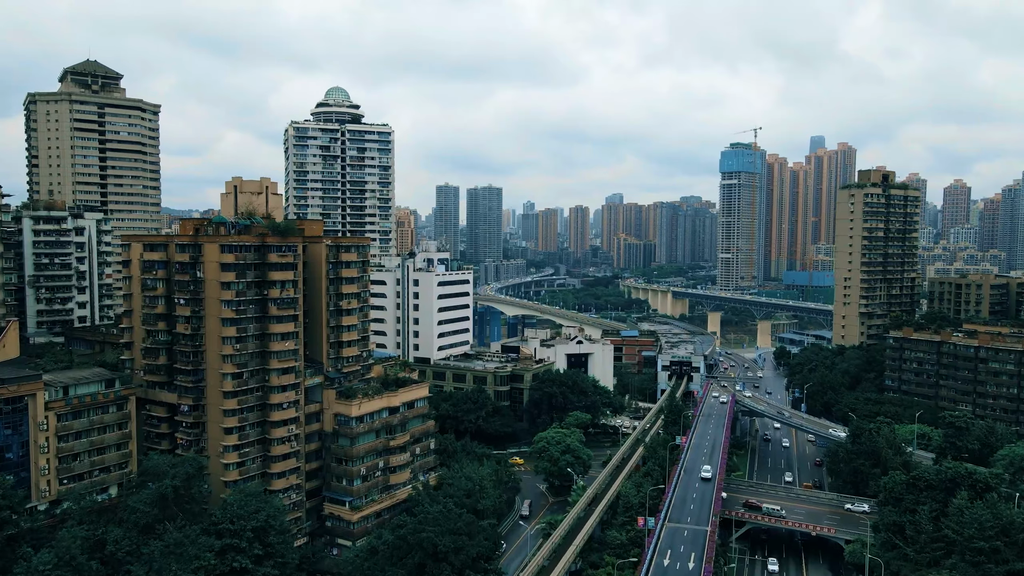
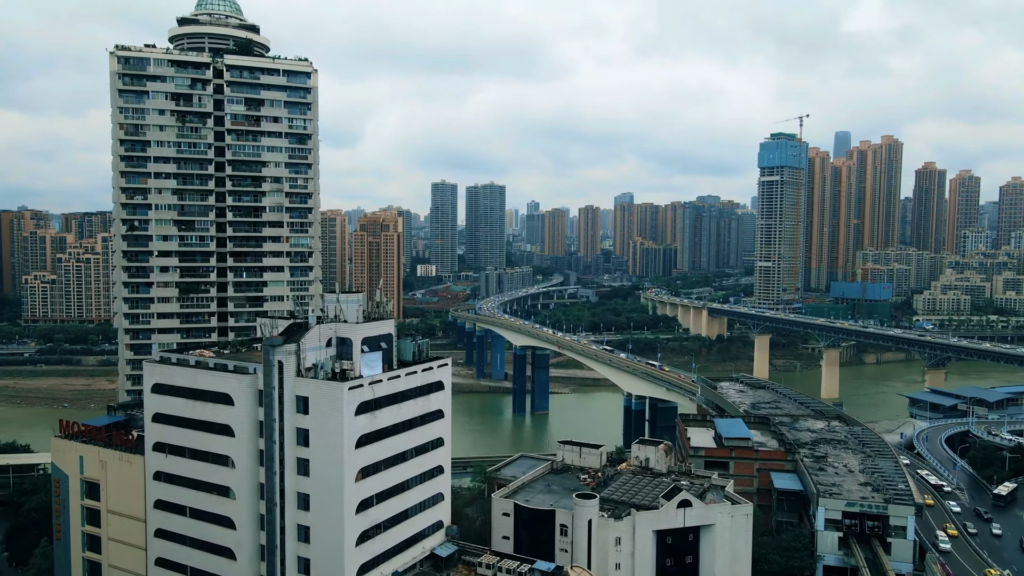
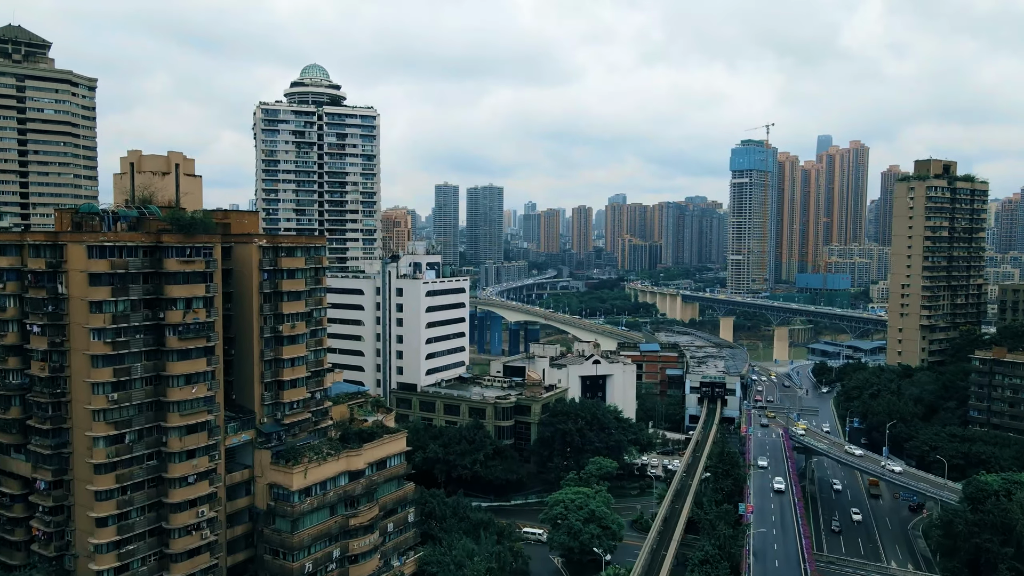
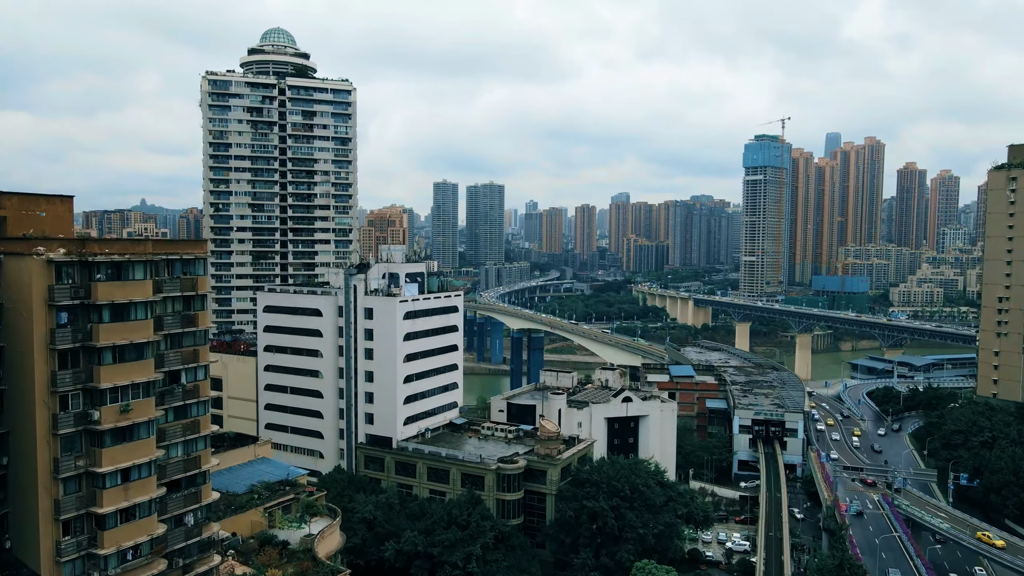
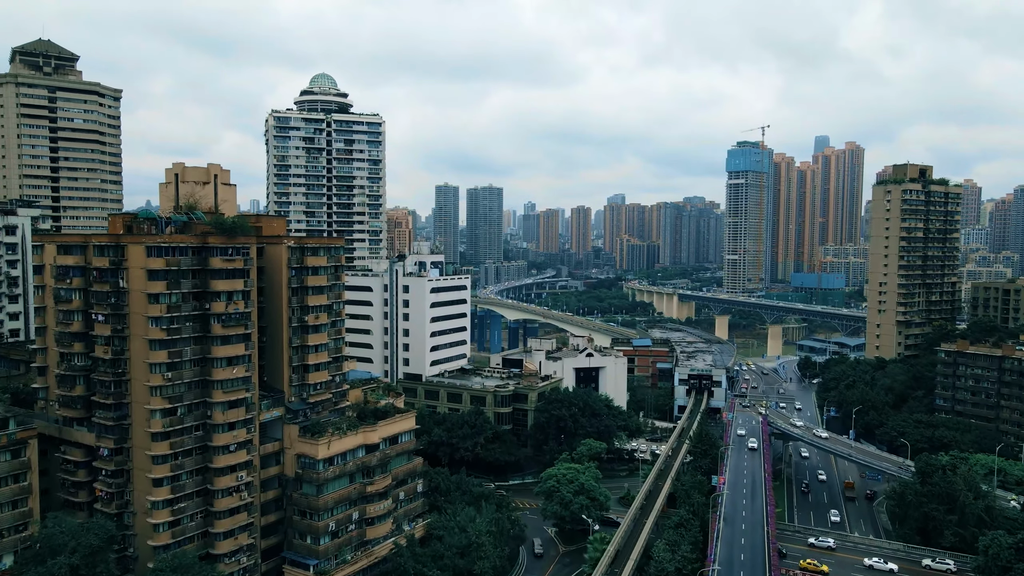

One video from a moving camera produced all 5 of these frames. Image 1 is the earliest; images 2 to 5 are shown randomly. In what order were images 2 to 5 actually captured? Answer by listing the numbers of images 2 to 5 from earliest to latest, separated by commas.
5, 3, 4, 2
